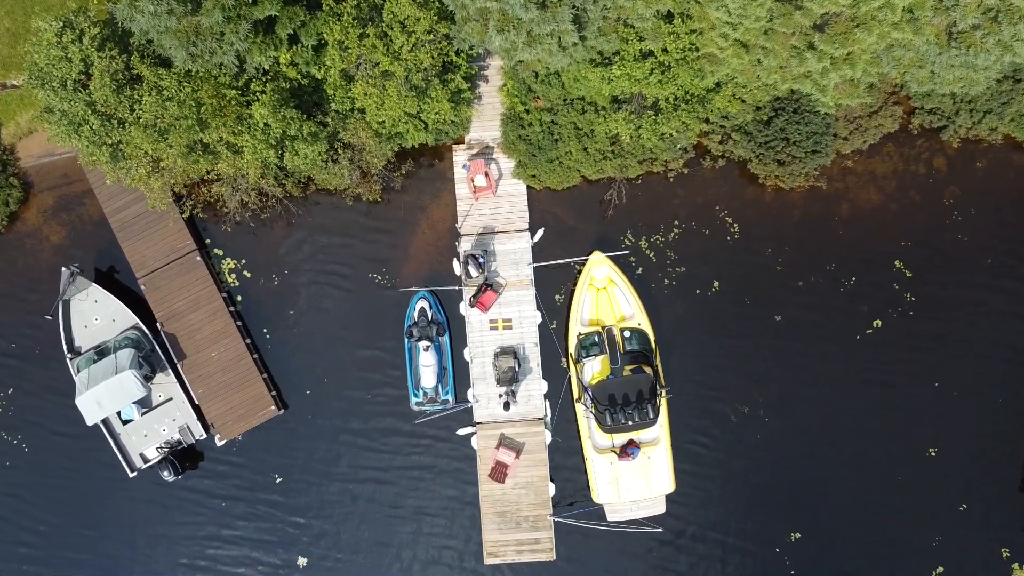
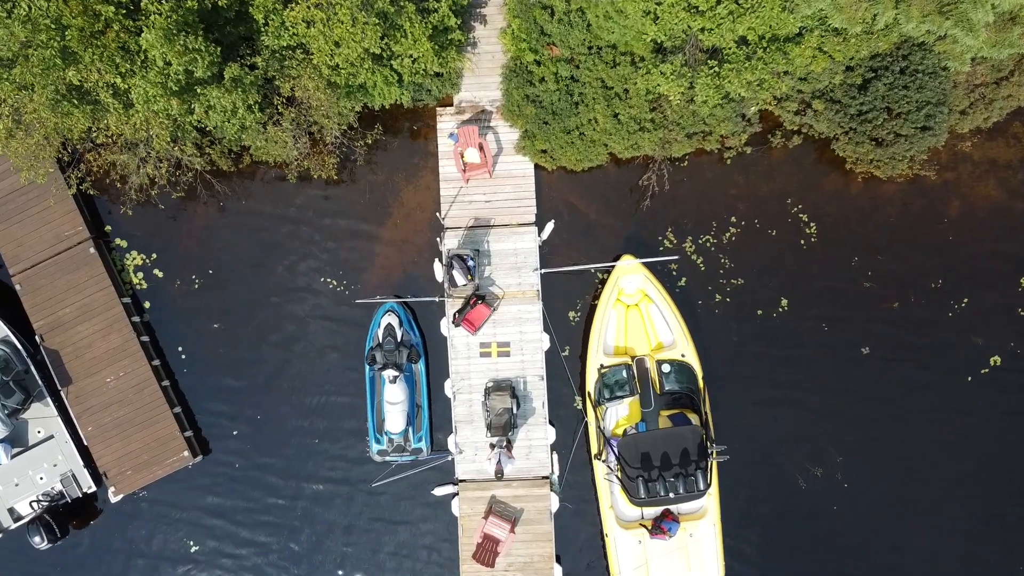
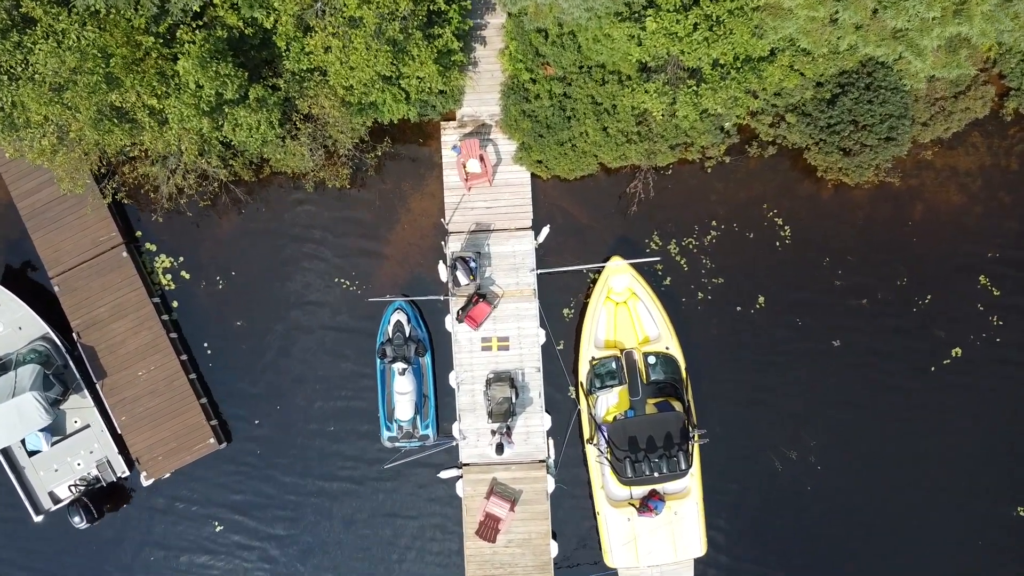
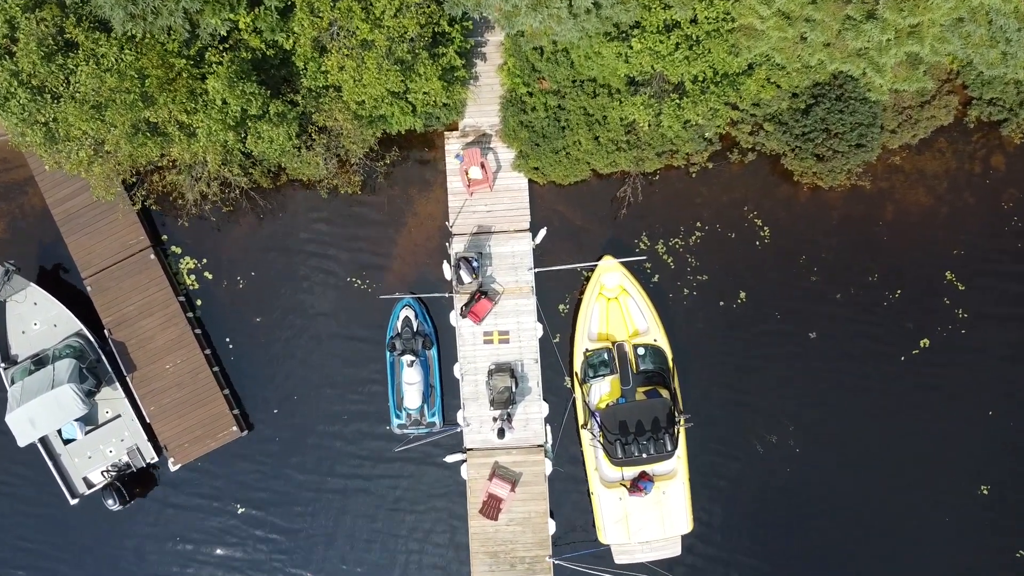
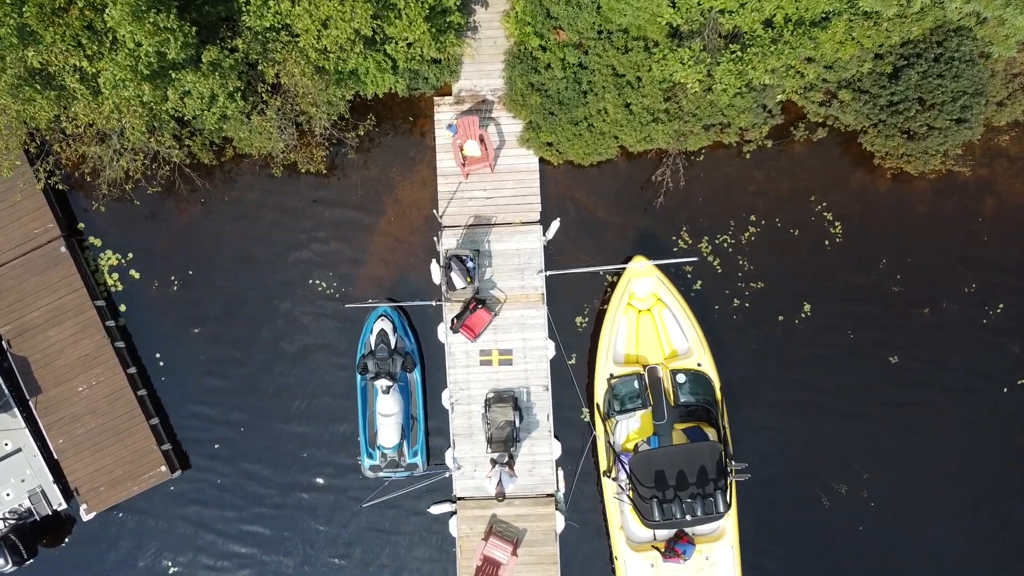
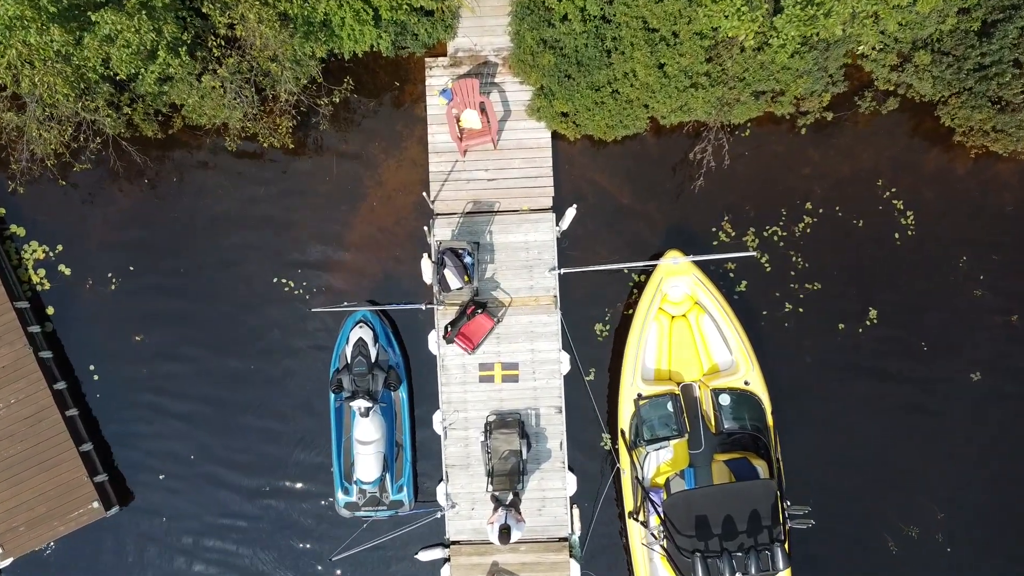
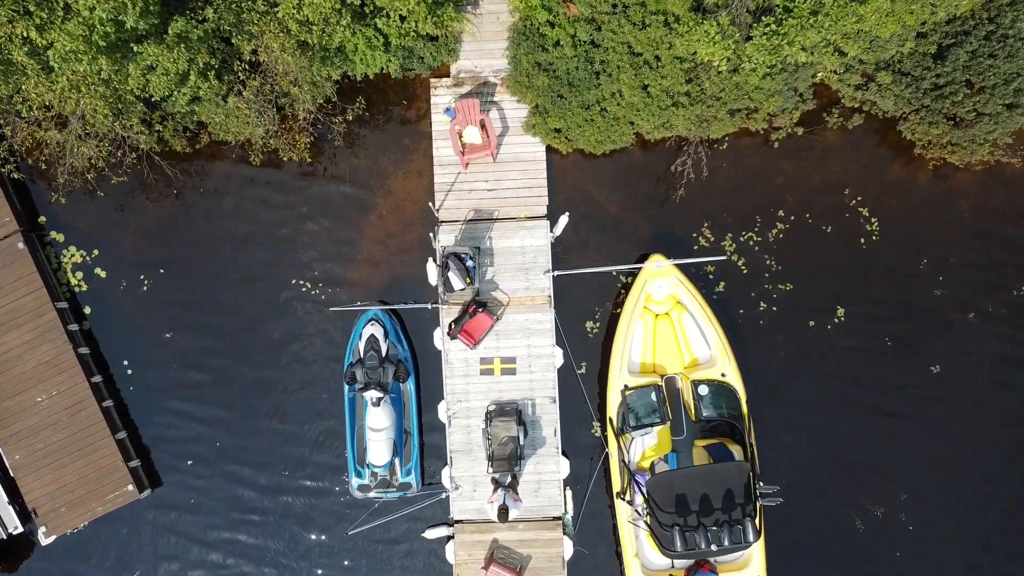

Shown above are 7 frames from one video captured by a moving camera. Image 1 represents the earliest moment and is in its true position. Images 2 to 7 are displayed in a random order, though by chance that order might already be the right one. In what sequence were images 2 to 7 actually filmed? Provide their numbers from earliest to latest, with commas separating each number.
4, 3, 2, 5, 7, 6
